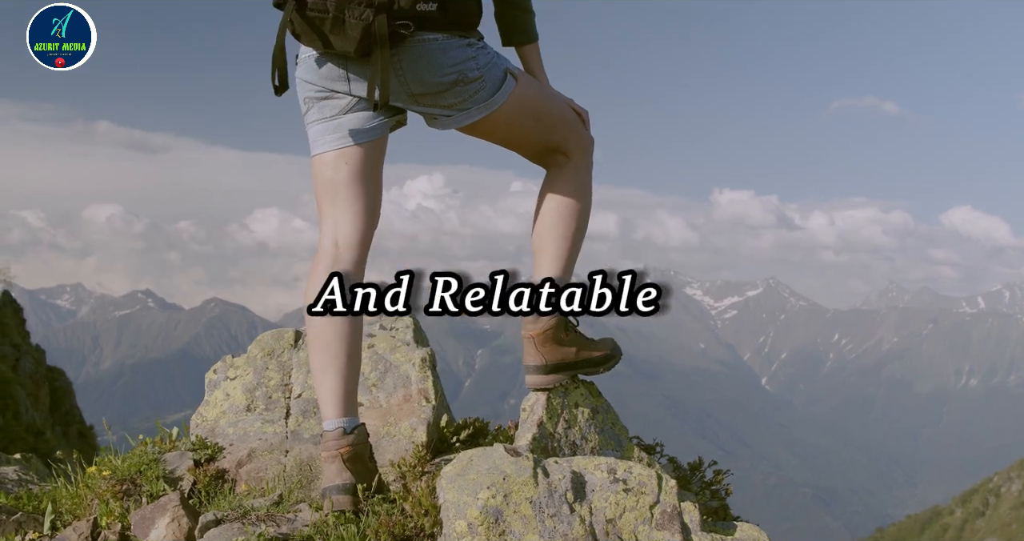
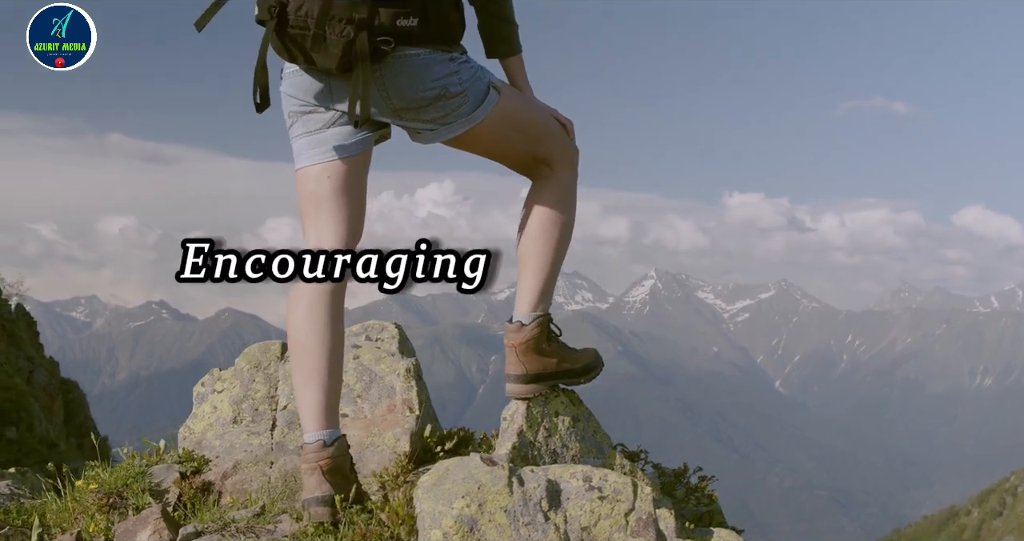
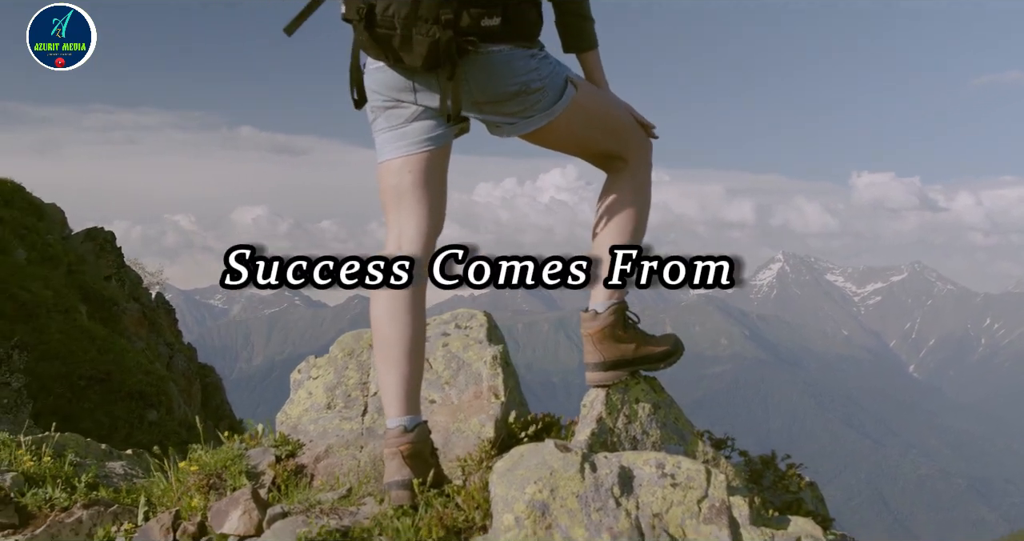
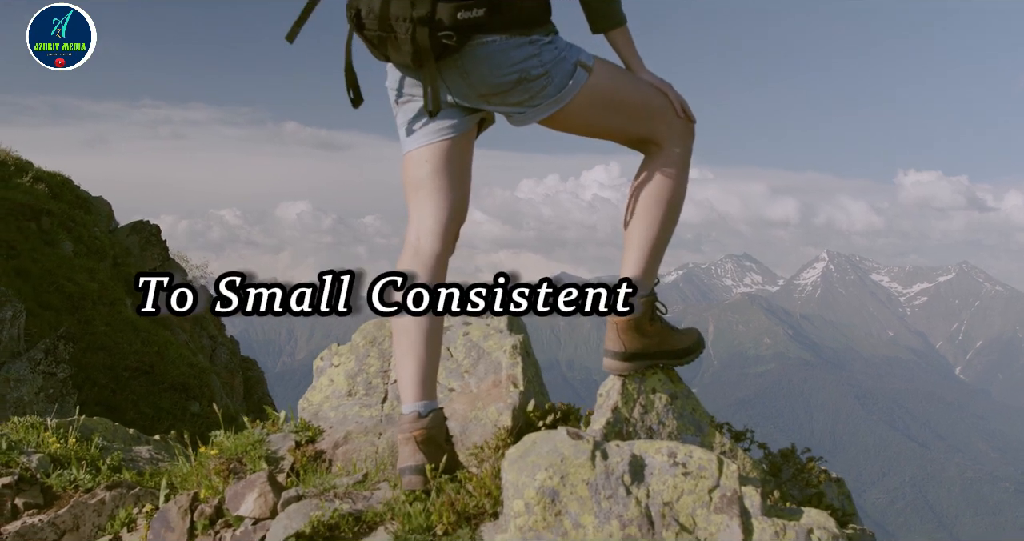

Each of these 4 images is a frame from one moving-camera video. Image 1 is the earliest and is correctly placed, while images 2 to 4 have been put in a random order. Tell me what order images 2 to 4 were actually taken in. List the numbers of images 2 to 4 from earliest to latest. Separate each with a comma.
2, 3, 4
